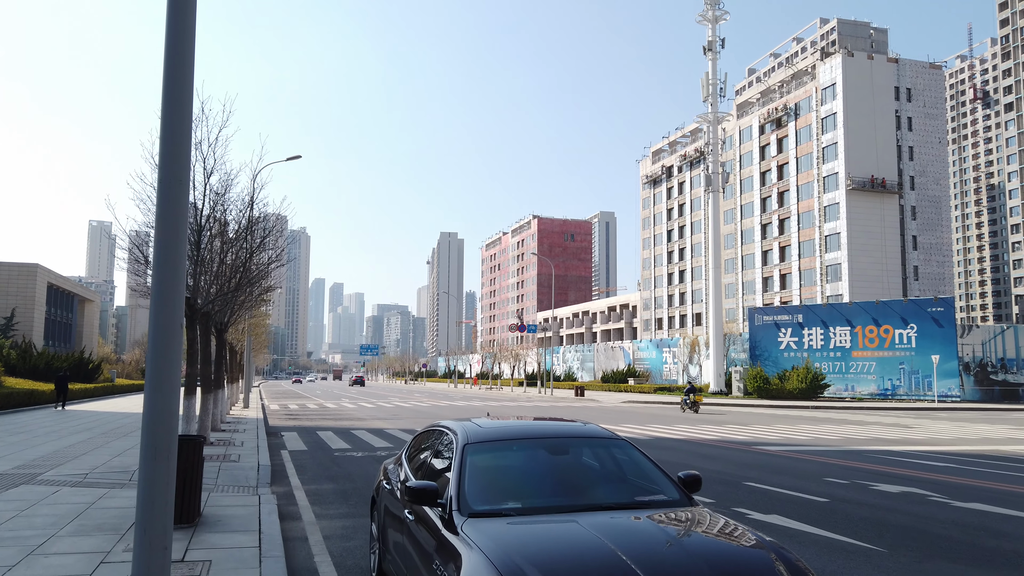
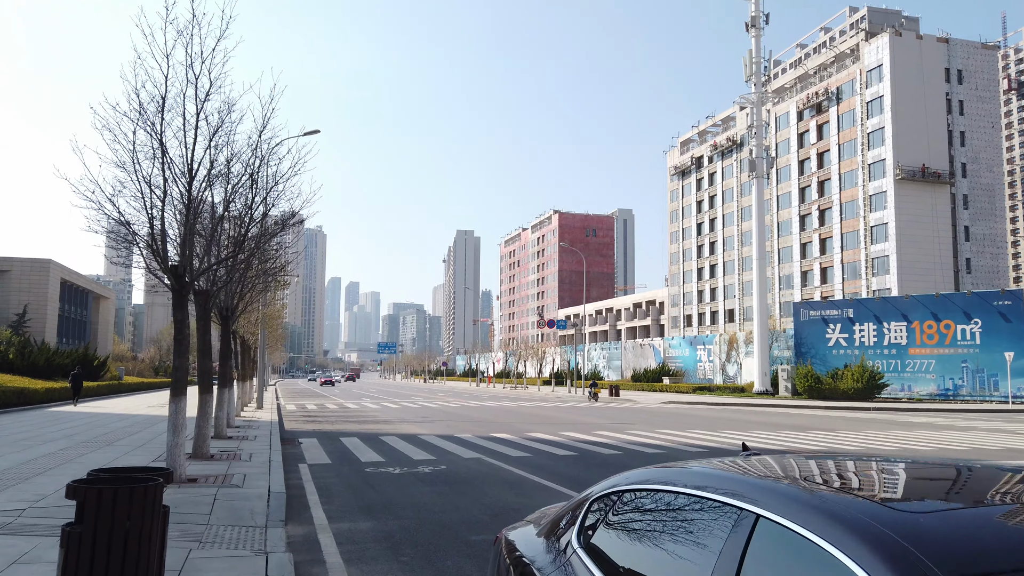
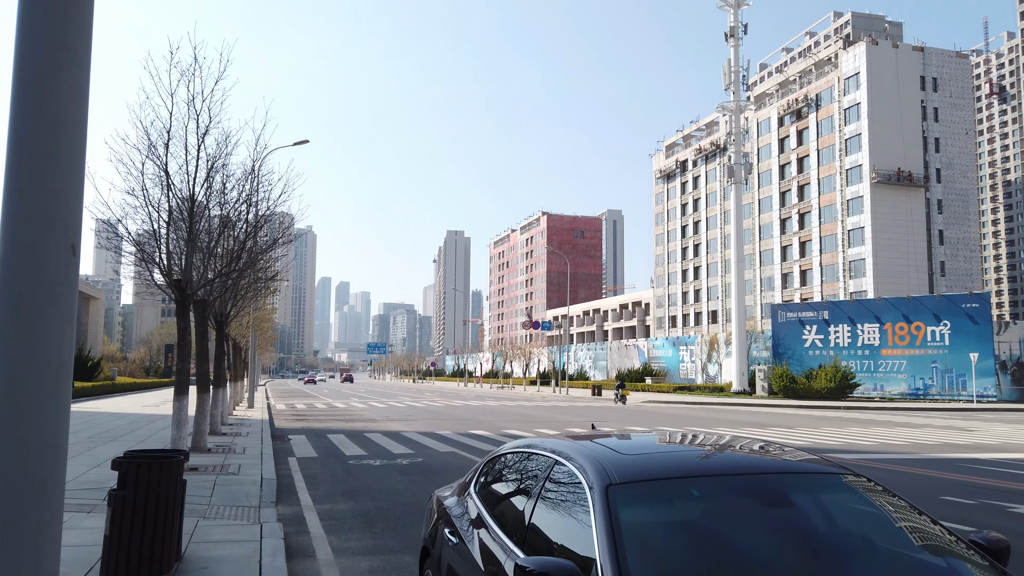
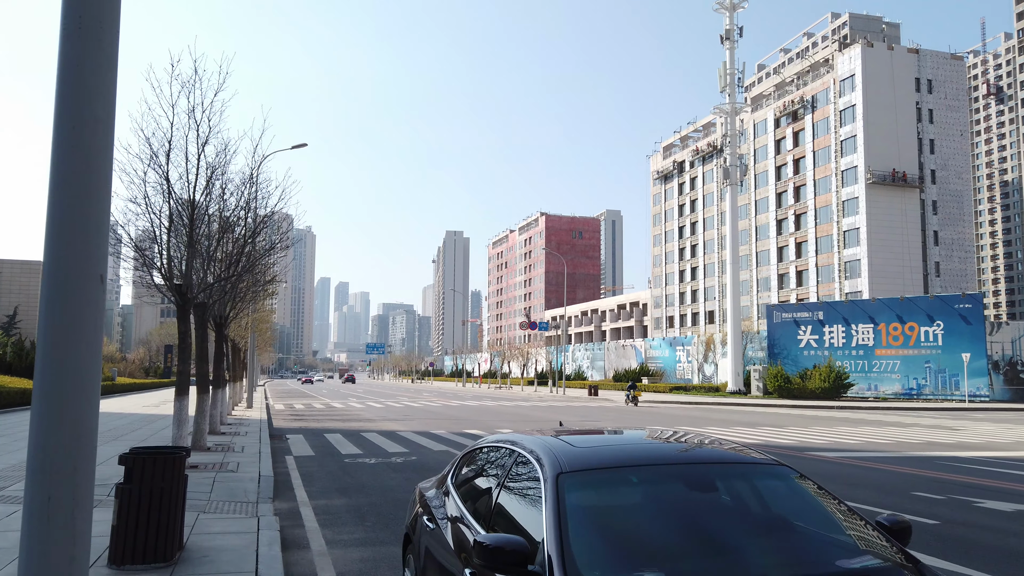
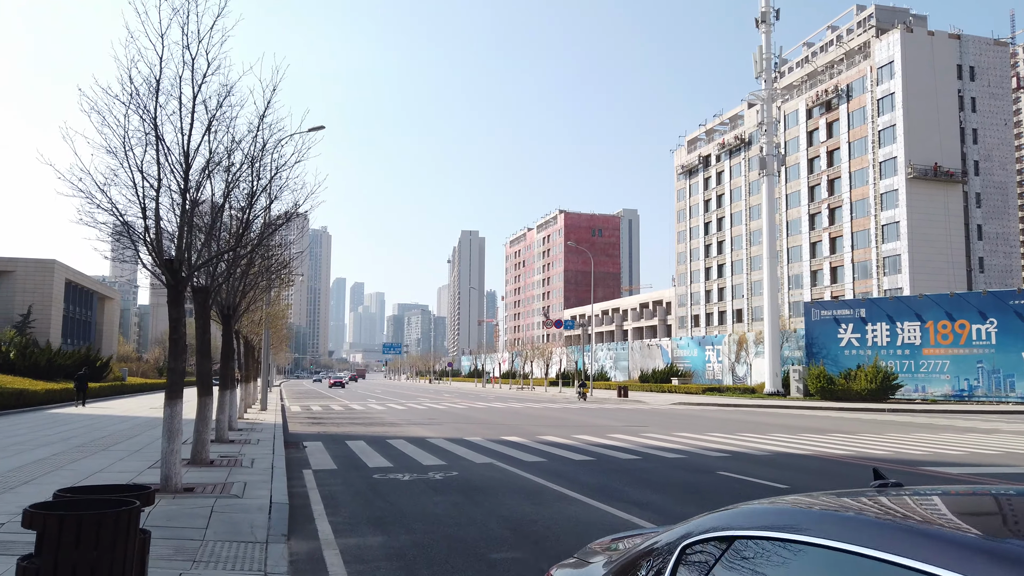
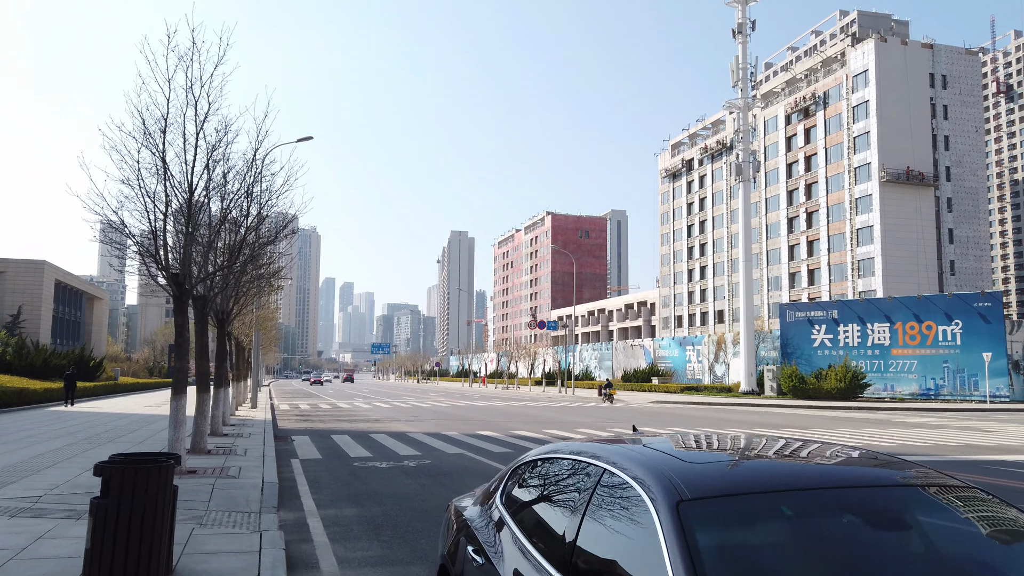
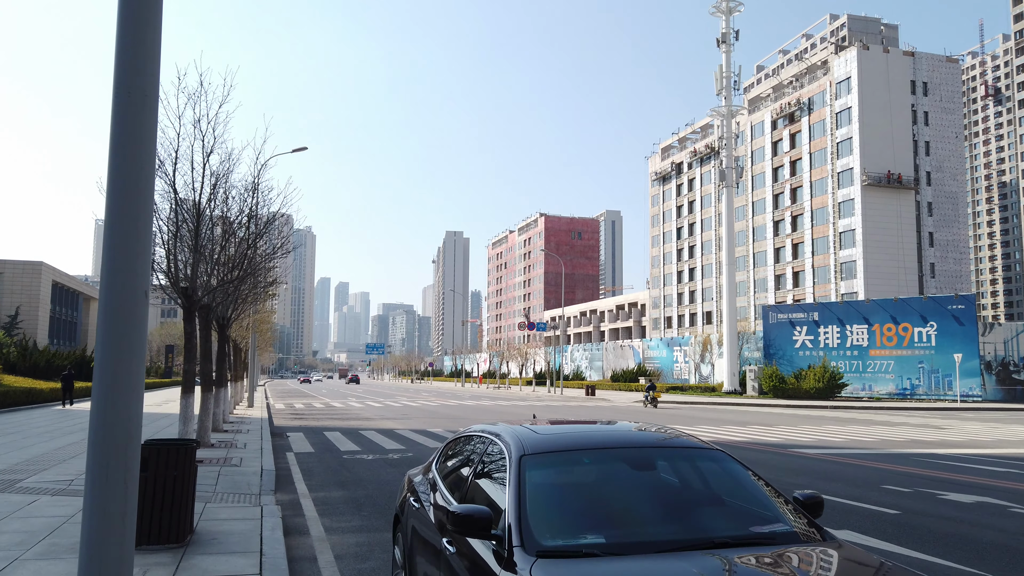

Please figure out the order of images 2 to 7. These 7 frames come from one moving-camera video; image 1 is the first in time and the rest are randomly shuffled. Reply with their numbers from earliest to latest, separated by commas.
7, 4, 3, 6, 2, 5
